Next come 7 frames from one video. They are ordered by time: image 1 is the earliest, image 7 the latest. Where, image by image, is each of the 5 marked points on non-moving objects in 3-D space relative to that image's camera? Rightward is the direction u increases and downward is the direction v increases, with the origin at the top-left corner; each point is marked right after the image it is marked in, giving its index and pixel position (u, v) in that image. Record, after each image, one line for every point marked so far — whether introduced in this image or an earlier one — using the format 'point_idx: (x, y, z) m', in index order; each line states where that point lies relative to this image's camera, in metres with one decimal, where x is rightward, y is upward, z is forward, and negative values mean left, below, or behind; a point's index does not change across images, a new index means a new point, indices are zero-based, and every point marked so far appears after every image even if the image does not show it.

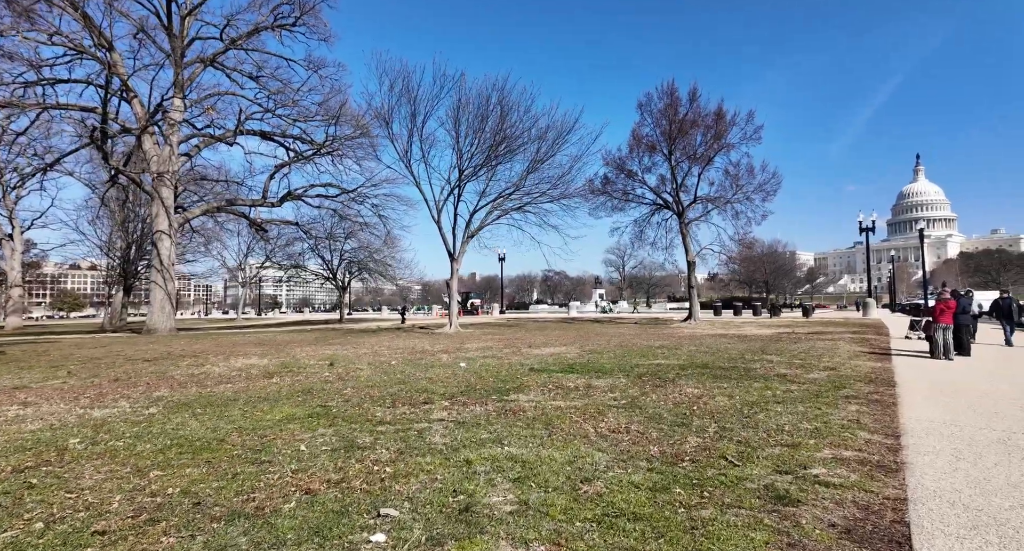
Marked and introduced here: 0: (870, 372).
0: (+6.3, -1.7, +9.8) m
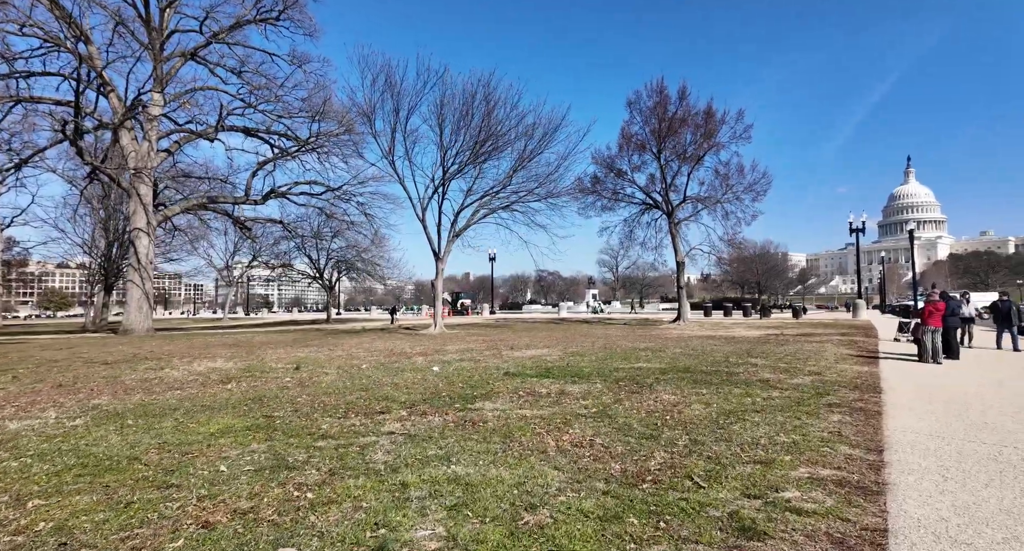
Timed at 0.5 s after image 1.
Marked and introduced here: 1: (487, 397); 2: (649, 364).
0: (+5.9, -1.7, +9.5) m
1: (-0.3, -1.6, +7.5) m
2: (+2.9, -1.9, +11.9) m
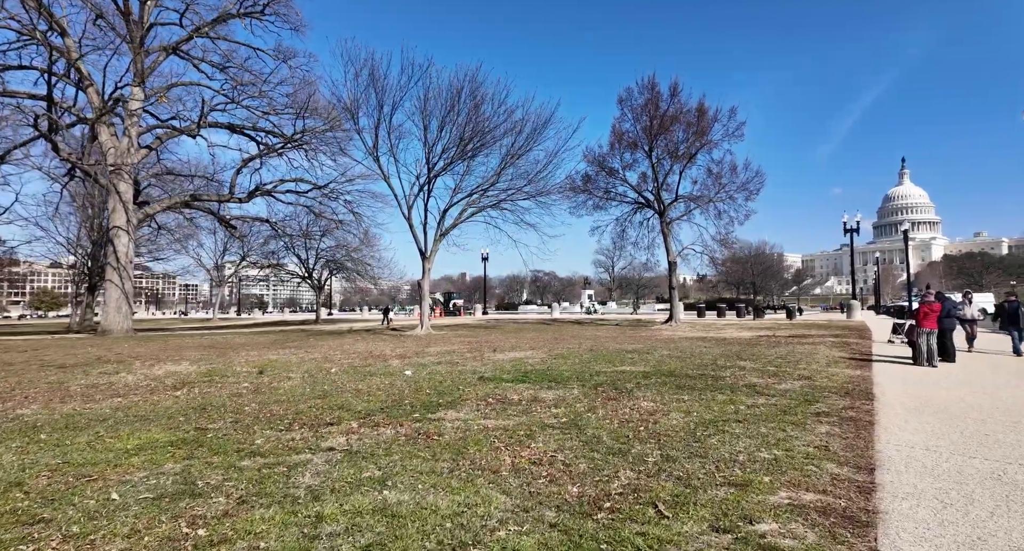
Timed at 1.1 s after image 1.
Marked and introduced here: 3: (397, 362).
0: (+5.4, -1.7, +9.0) m
1: (-0.8, -1.6, +7.0) m
2: (+2.5, -1.9, +11.4) m
3: (-2.6, -1.9, +12.4) m
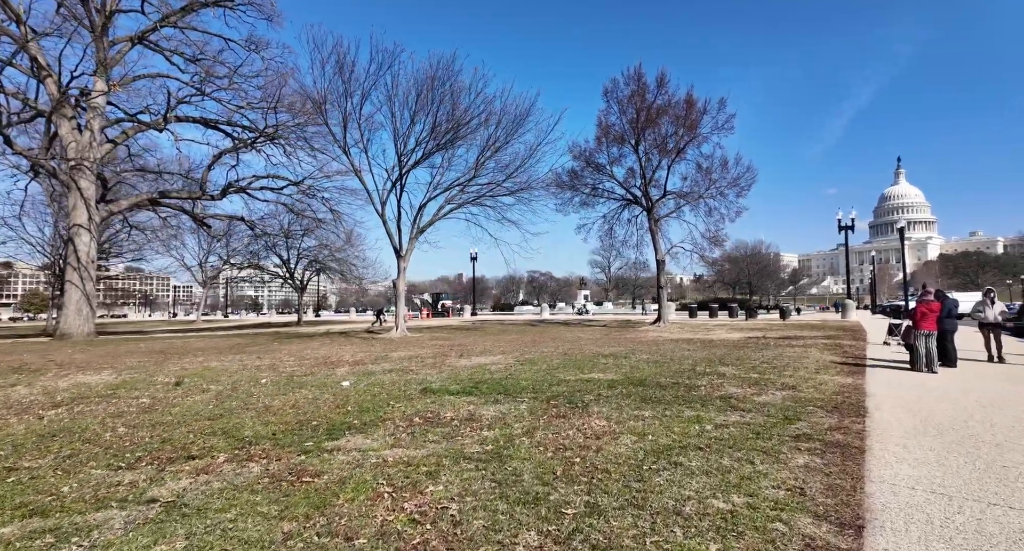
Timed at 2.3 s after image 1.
0: (+4.6, -1.7, +7.9) m
1: (-1.5, -1.6, +5.9) m
2: (+1.7, -1.8, +10.3) m
3: (-3.4, -1.9, +11.3) m
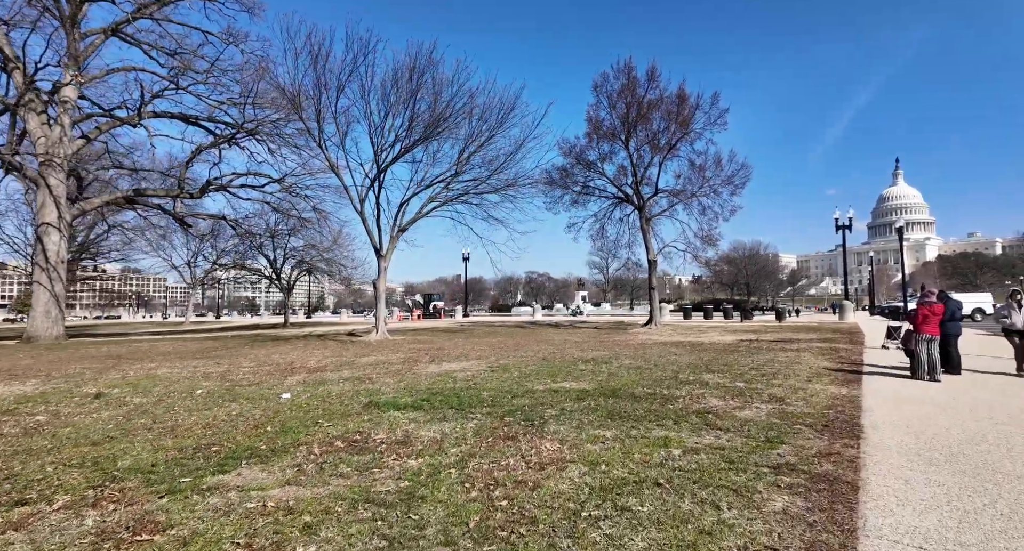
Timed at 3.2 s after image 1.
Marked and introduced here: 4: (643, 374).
0: (+4.0, -1.7, +7.1) m
1: (-2.1, -1.6, +5.0) m
2: (+1.1, -1.8, +9.4) m
3: (-4.0, -1.9, +10.4) m
4: (+2.5, -1.9, +10.7) m
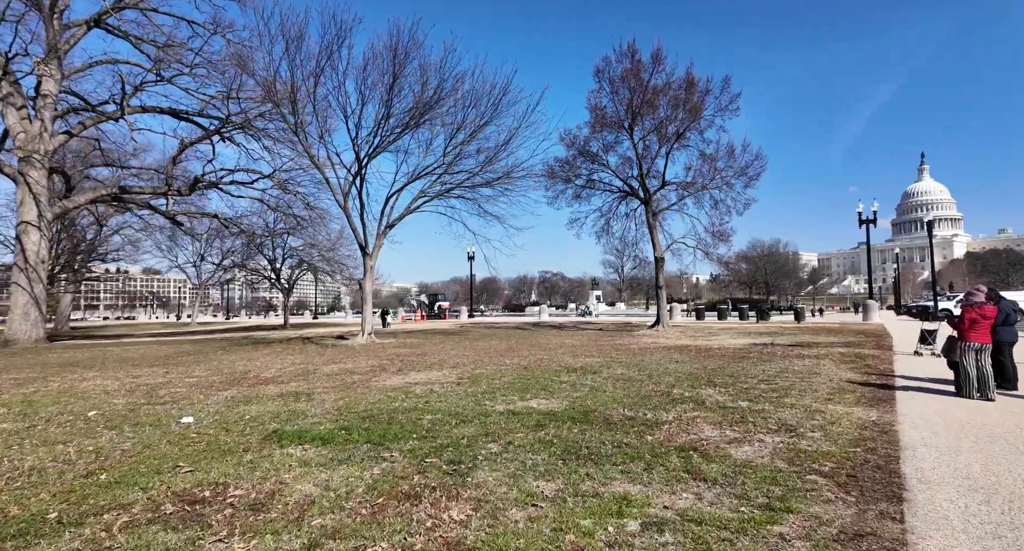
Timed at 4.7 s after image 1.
0: (+3.4, -1.6, +5.4) m
1: (-2.9, -1.6, +3.6) m
2: (+0.5, -1.8, +7.9) m
3: (-4.6, -1.9, +9.0) m
4: (+2.0, -1.9, +9.1) m
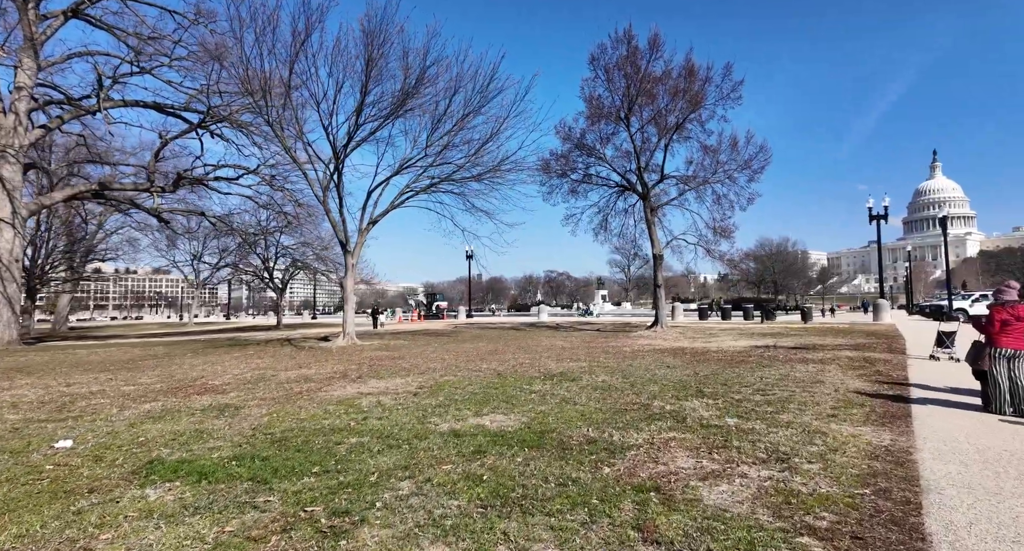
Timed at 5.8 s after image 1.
0: (+2.7, -1.6, +4.3) m
1: (-3.5, -1.5, +2.5) m
2: (-0.1, -1.8, +6.8) m
3: (-5.2, -1.9, +8.0) m
4: (+1.4, -1.8, +8.0) m
